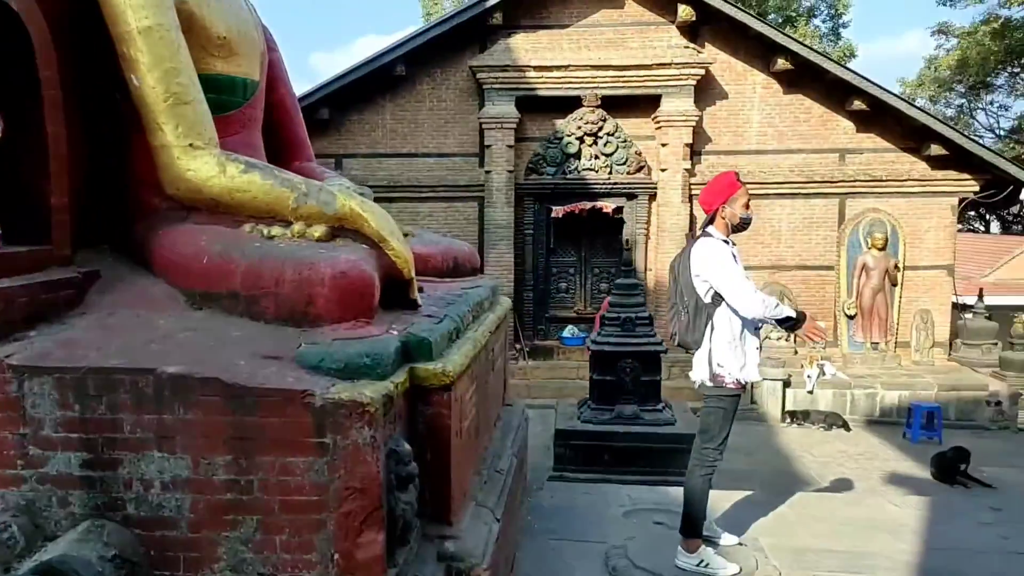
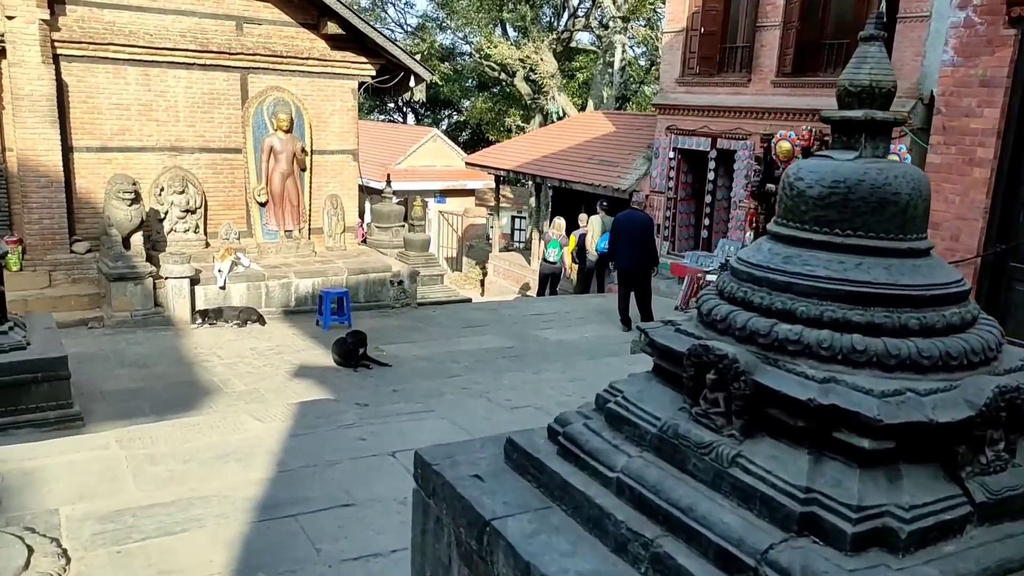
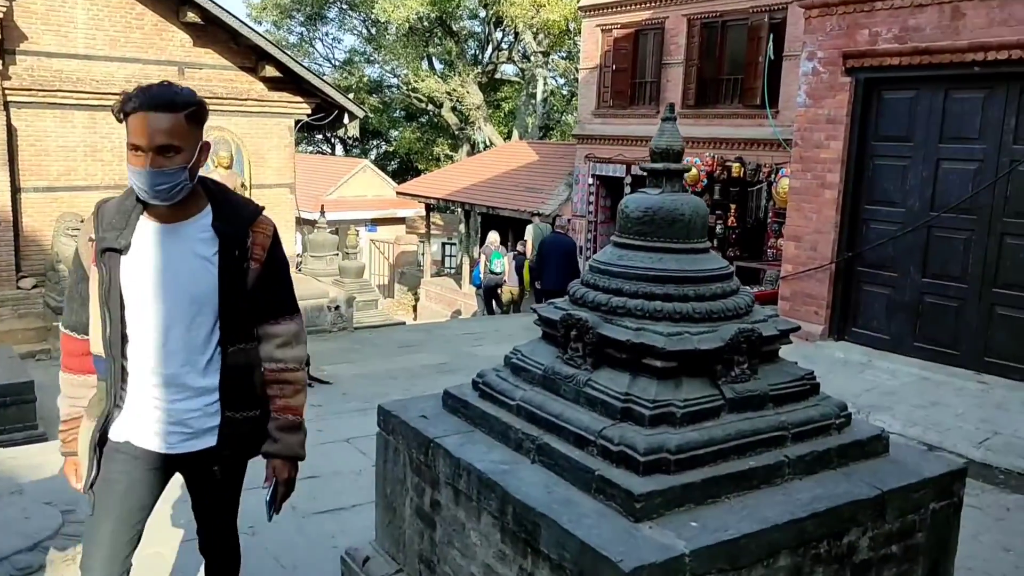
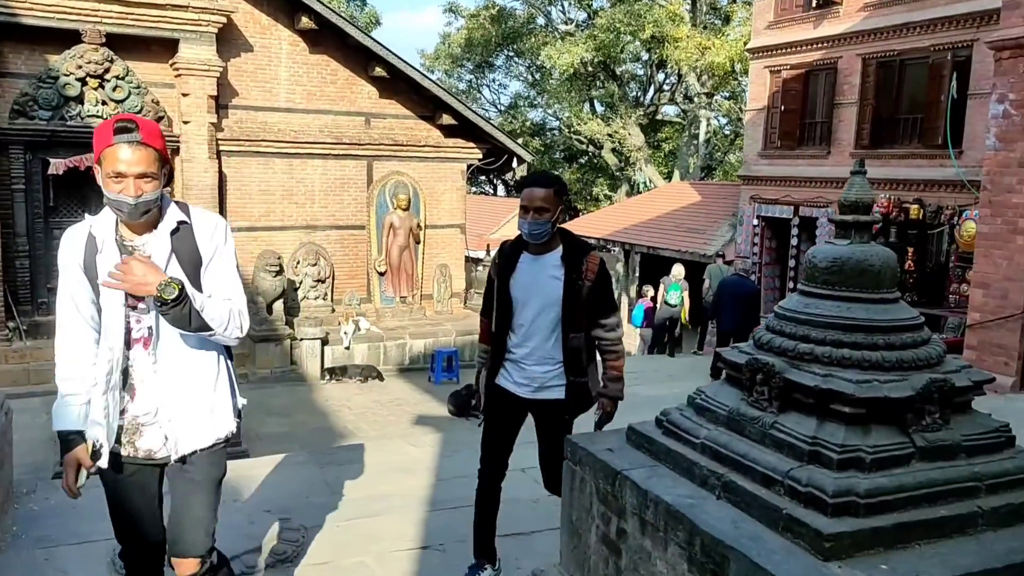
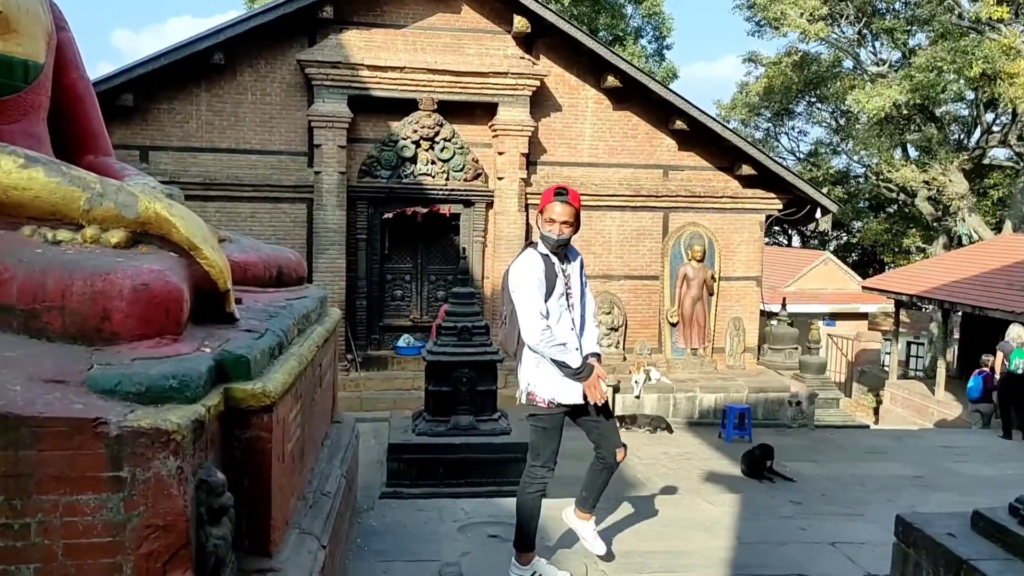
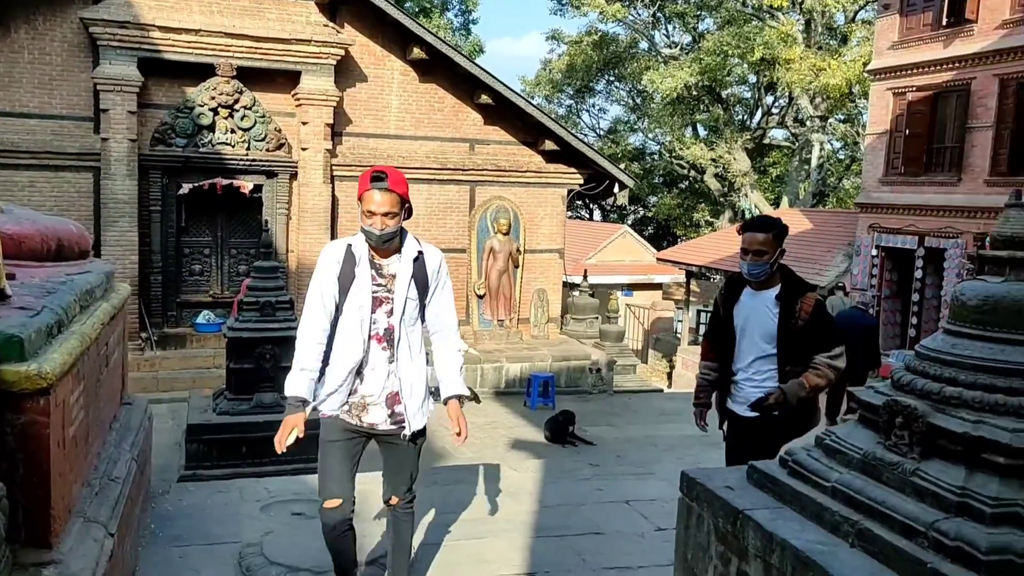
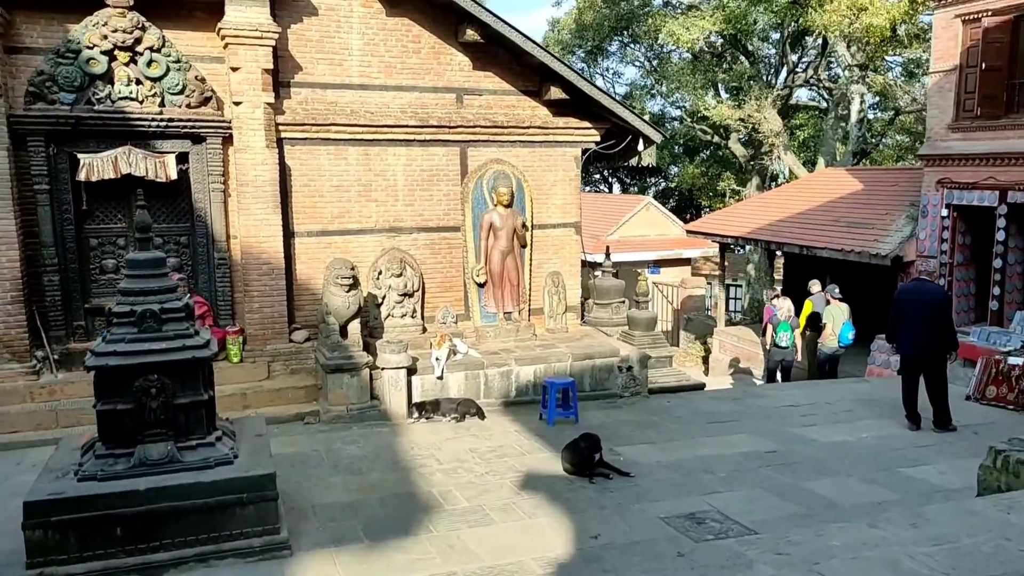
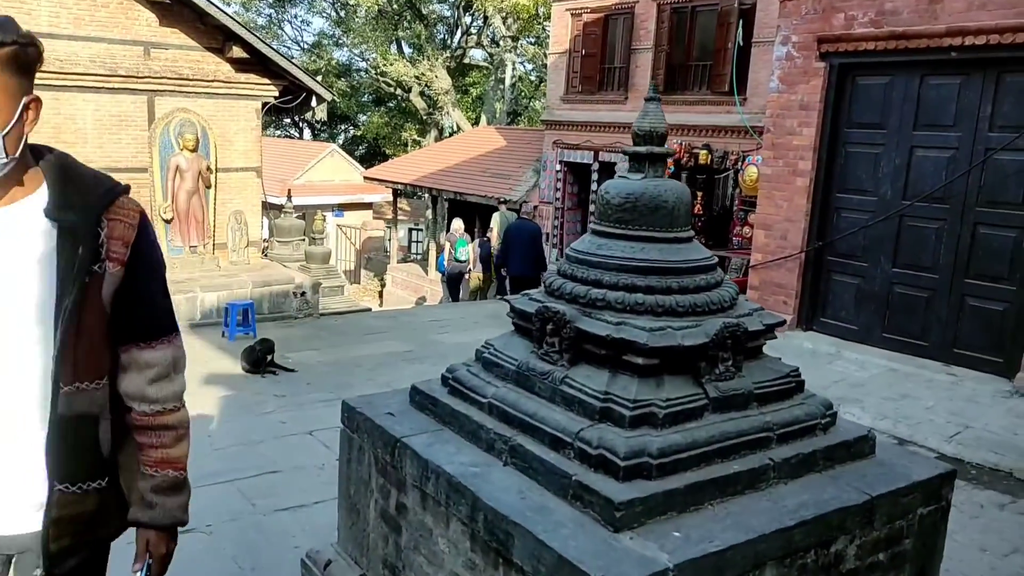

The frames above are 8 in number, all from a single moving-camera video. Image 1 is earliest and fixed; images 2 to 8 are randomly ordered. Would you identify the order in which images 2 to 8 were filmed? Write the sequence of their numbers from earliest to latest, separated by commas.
5, 6, 4, 3, 8, 2, 7
